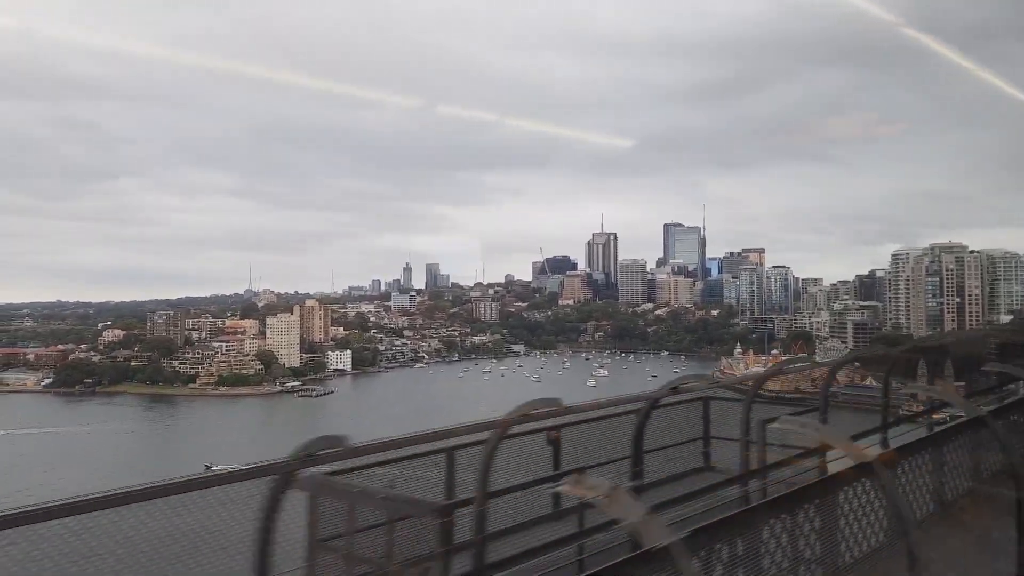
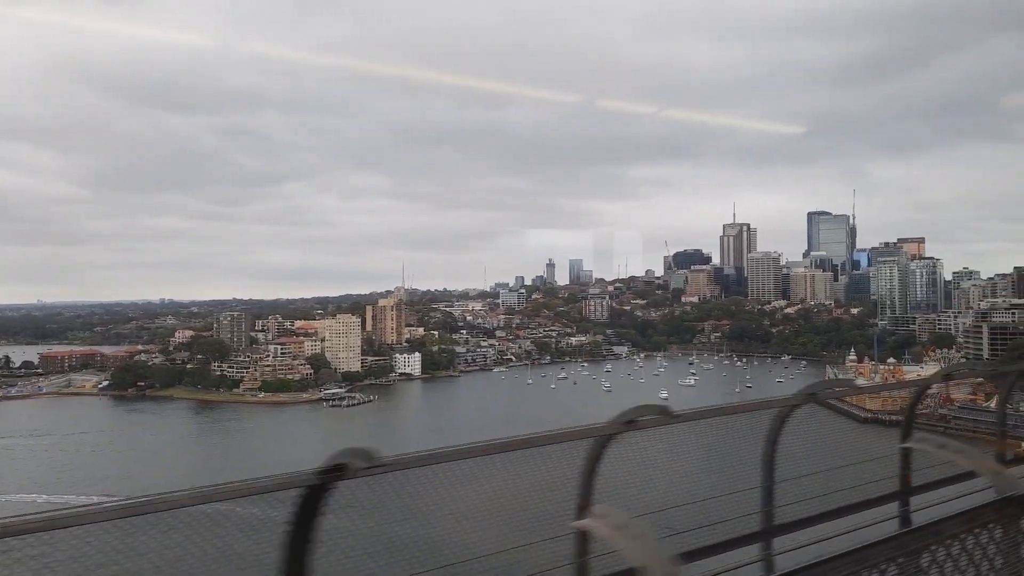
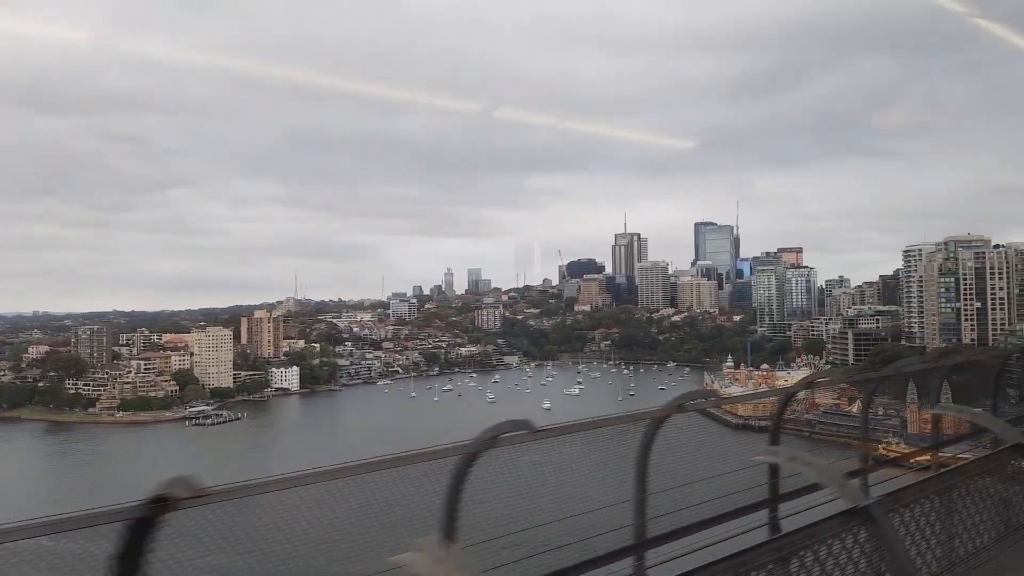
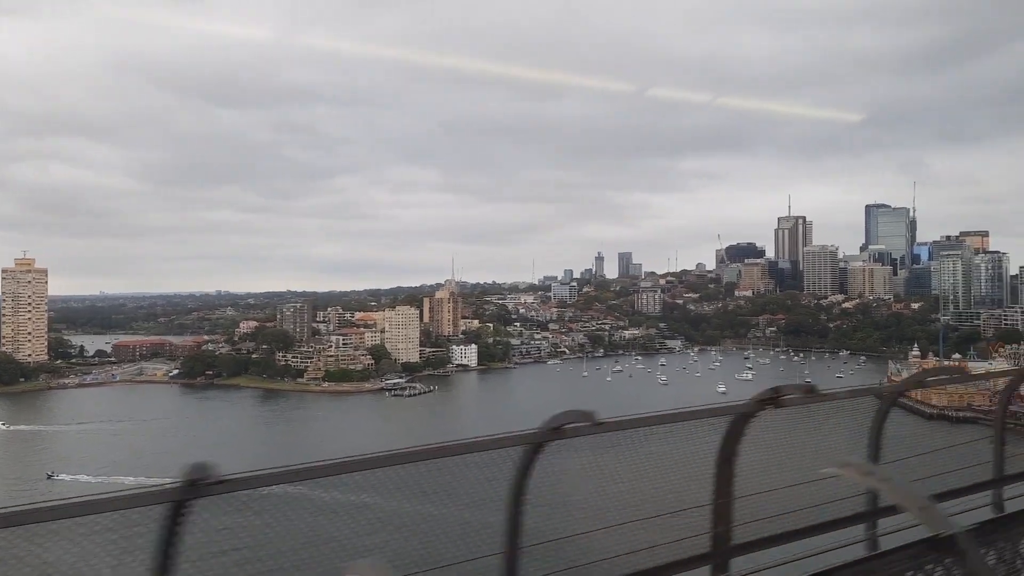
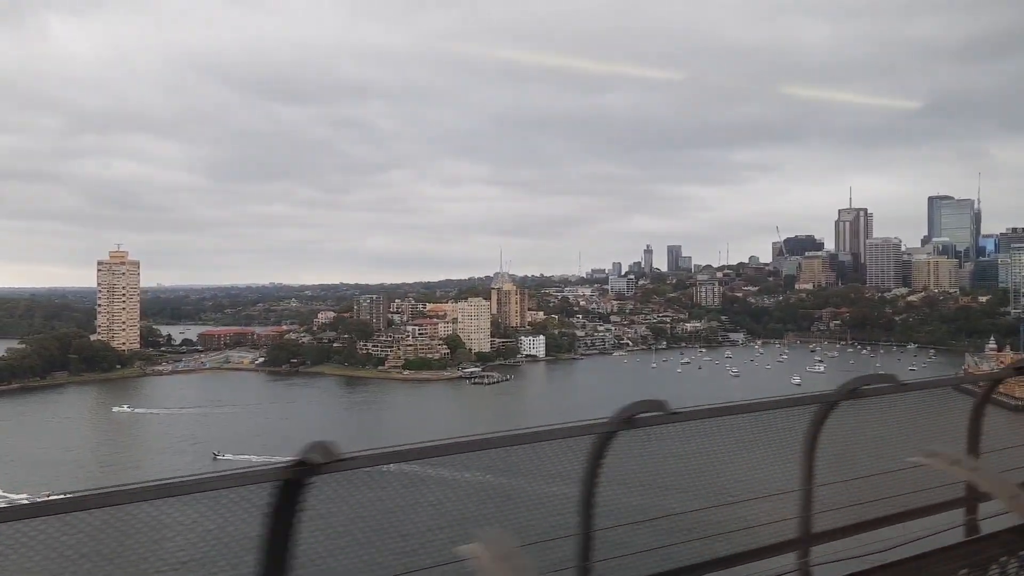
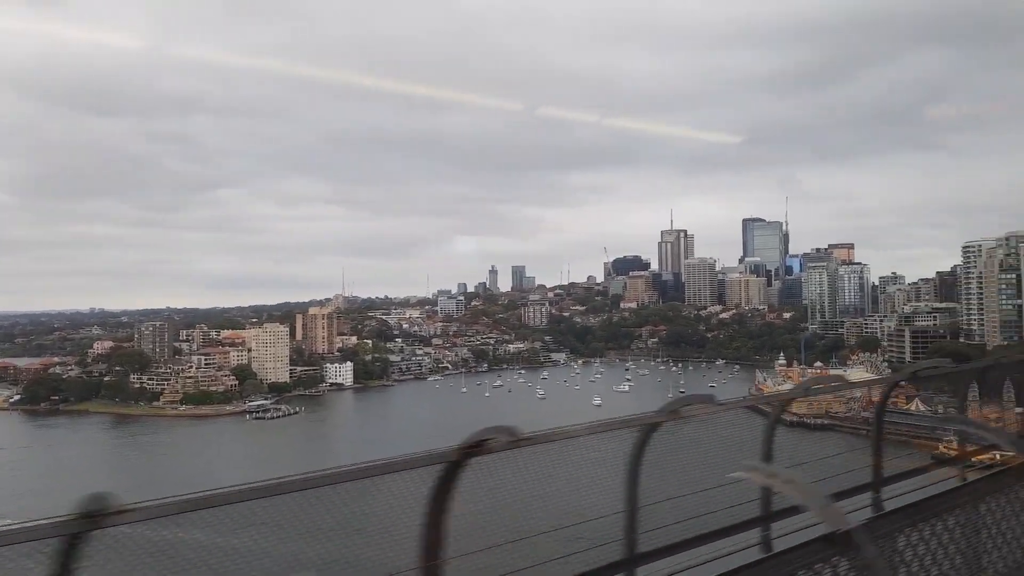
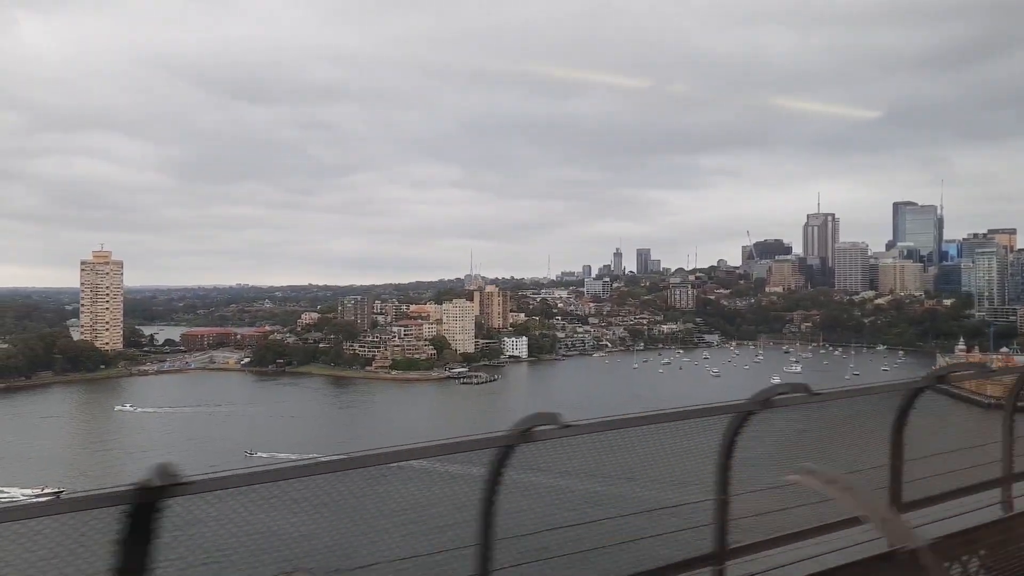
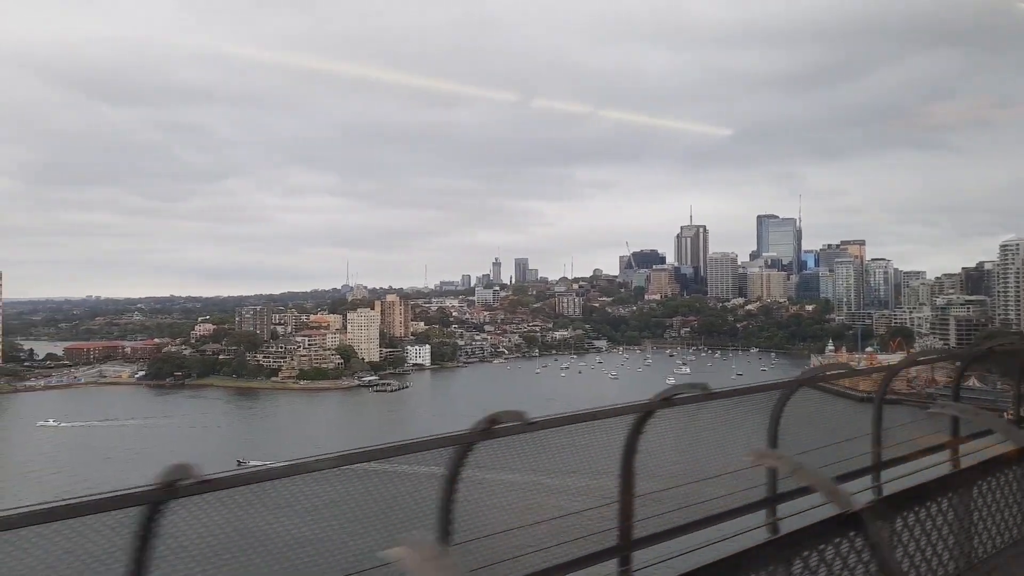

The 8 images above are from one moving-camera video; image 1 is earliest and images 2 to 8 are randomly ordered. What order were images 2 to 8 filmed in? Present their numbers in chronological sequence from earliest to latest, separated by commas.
8, 7, 5, 4, 2, 6, 3
